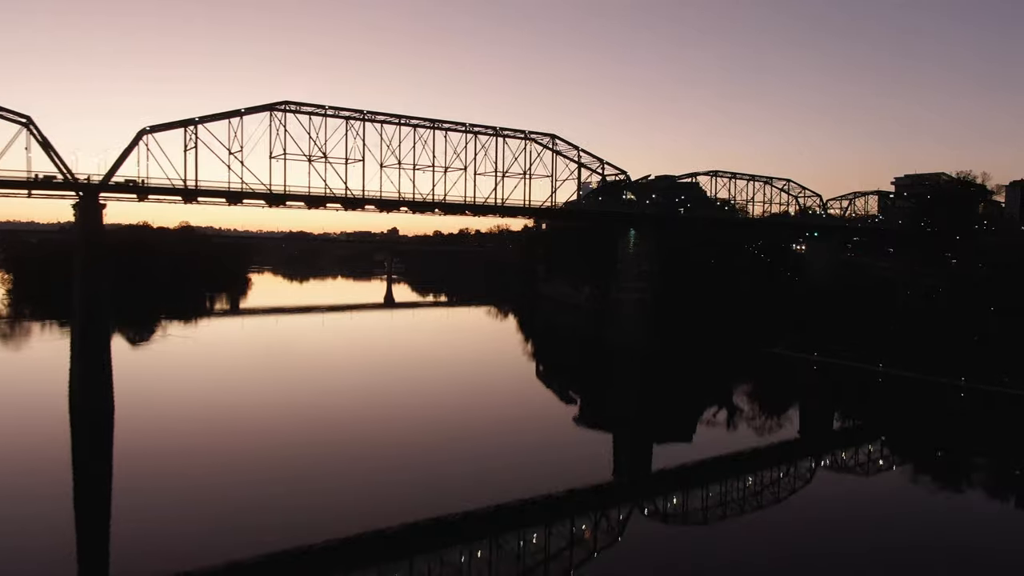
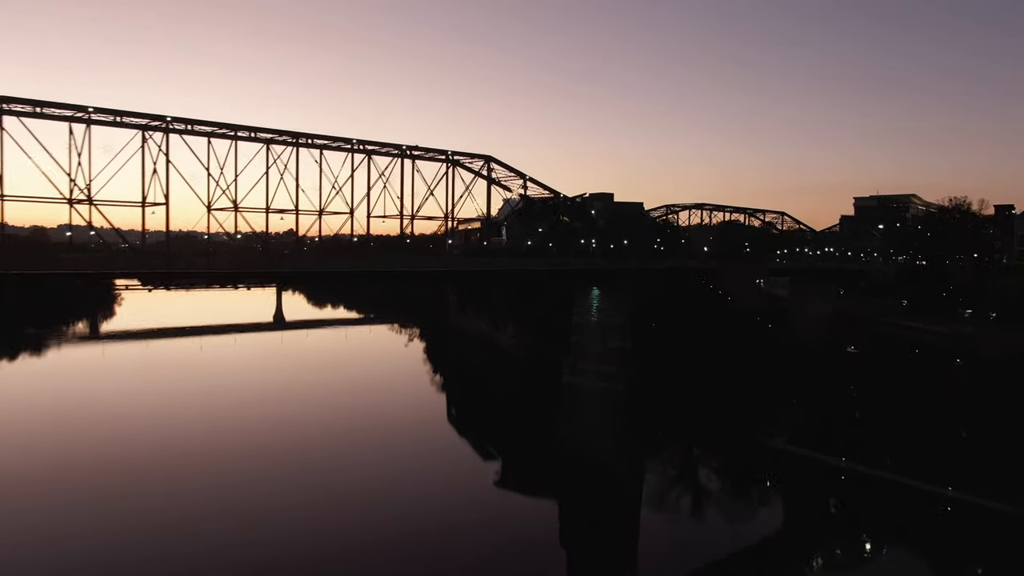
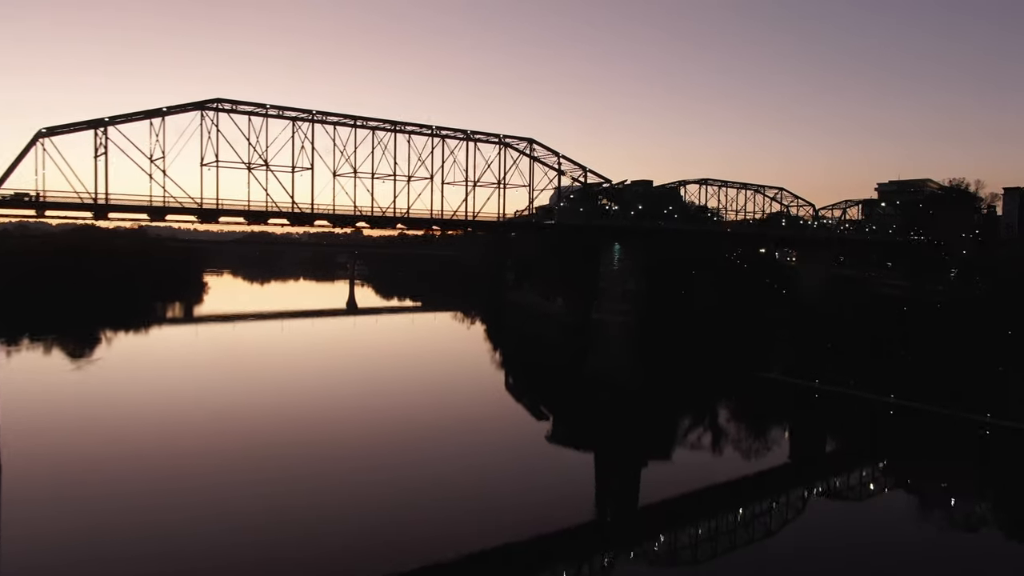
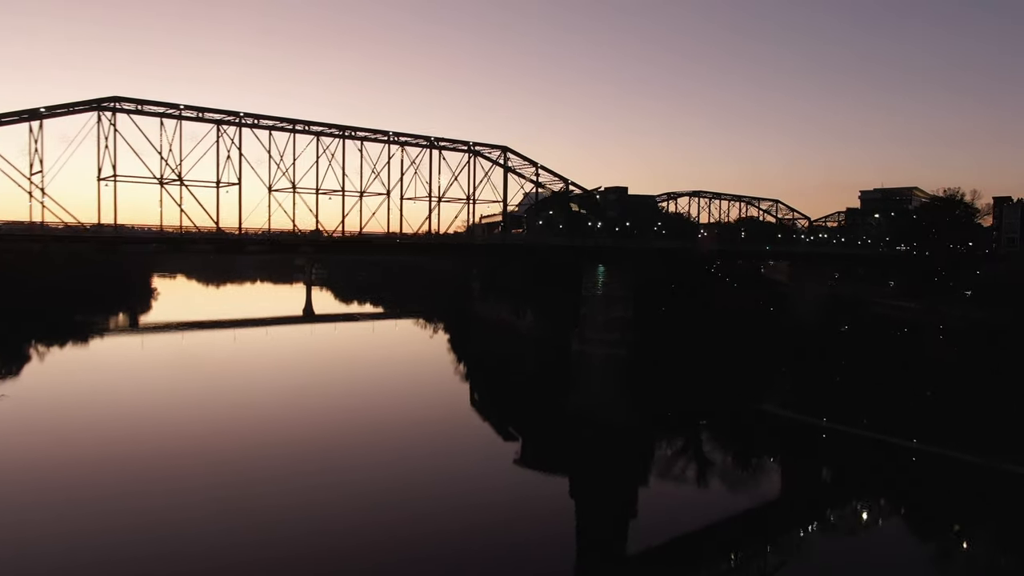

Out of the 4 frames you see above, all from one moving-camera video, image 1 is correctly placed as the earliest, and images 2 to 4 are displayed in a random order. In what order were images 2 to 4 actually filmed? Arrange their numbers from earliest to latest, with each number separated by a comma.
3, 4, 2
